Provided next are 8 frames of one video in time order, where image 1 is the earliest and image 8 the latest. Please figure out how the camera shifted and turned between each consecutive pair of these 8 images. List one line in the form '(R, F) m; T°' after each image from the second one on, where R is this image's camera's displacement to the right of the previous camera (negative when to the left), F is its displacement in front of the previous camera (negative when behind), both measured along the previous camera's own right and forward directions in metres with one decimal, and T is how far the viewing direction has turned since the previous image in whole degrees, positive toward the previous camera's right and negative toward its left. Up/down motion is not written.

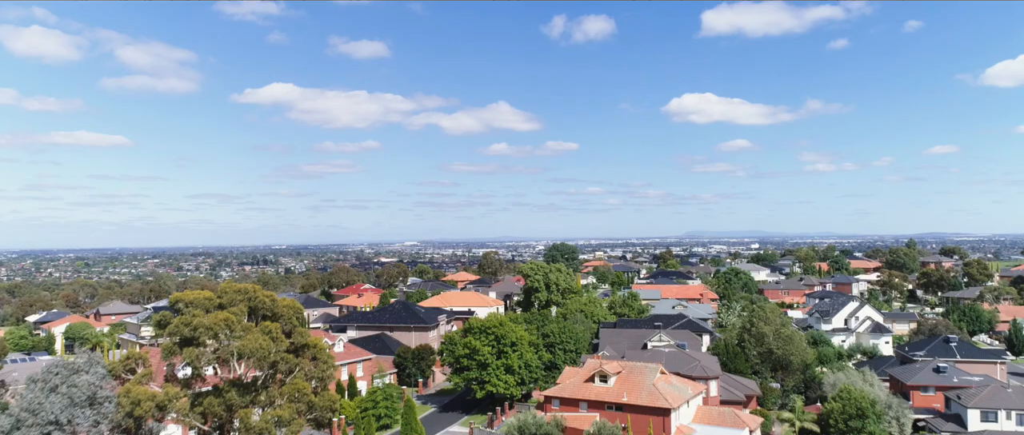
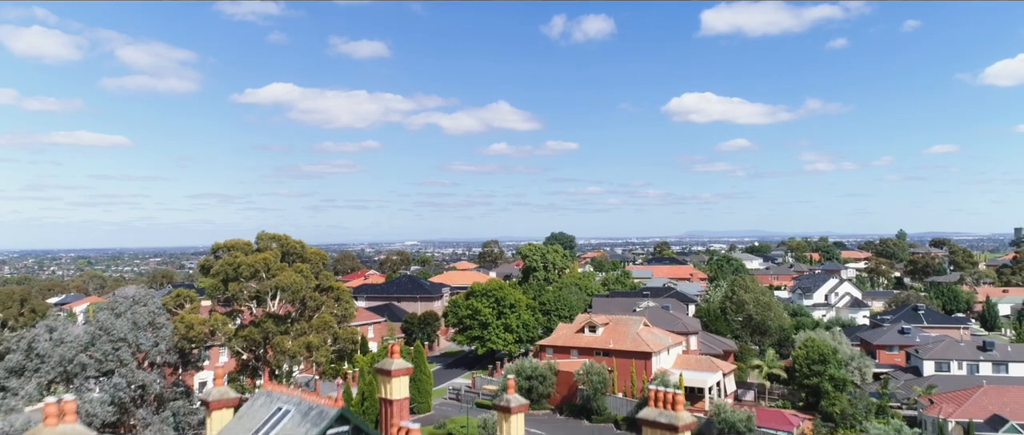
(+0.1, -4.0) m; 0°
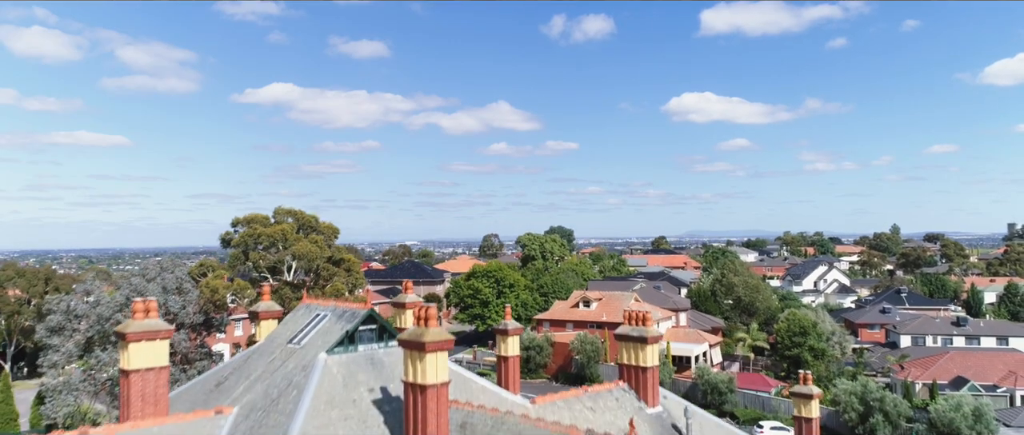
(+0.1, -2.4) m; 0°
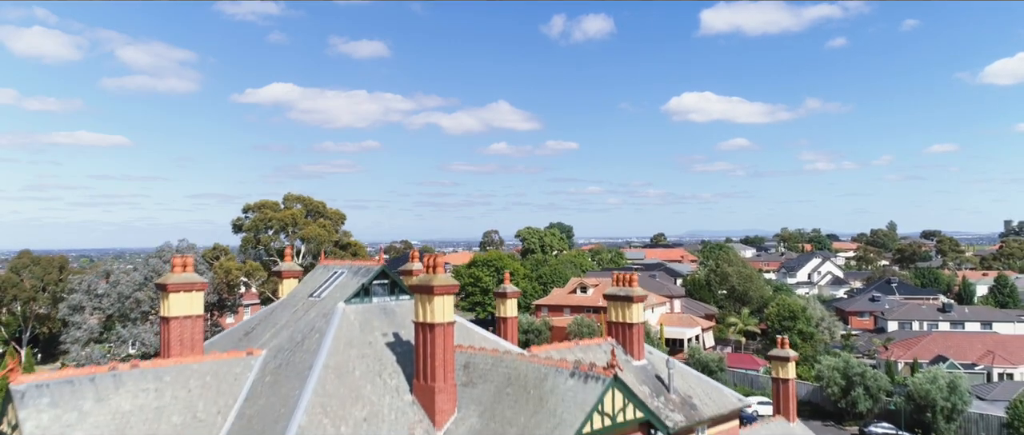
(0.0, -1.4) m; 0°
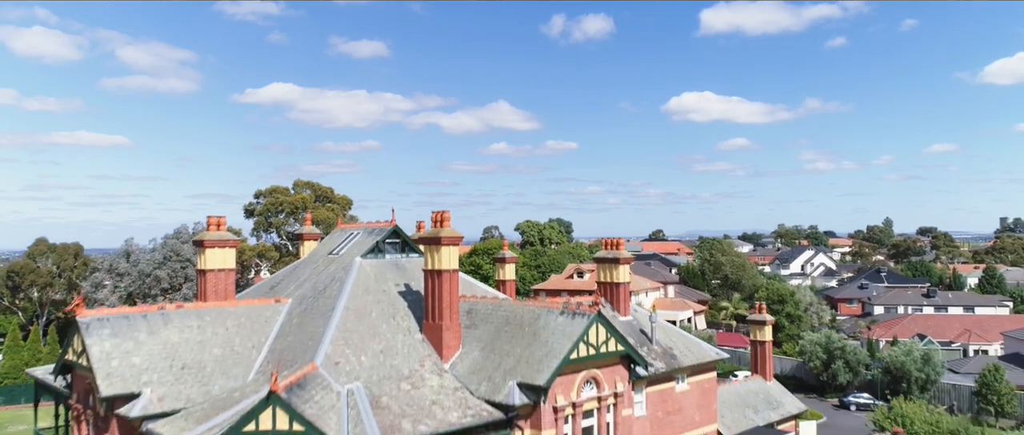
(0.0, -1.7) m; 0°
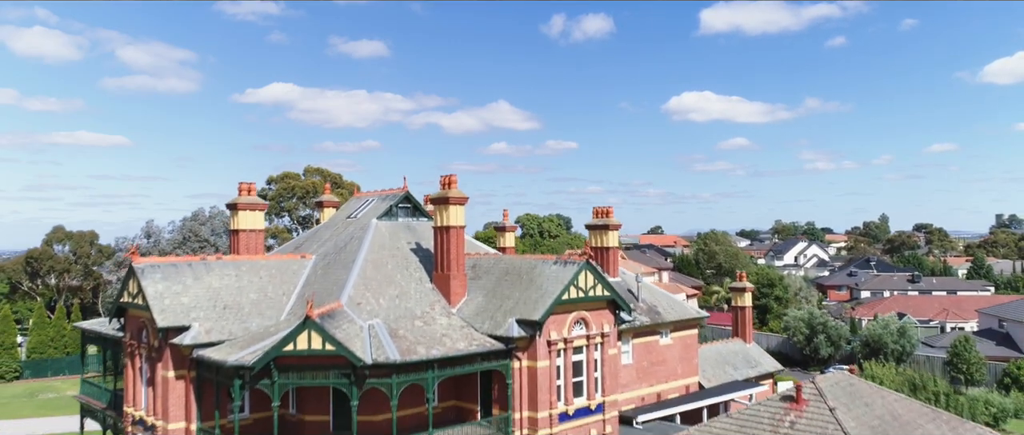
(0.0, -1.8) m; 0°
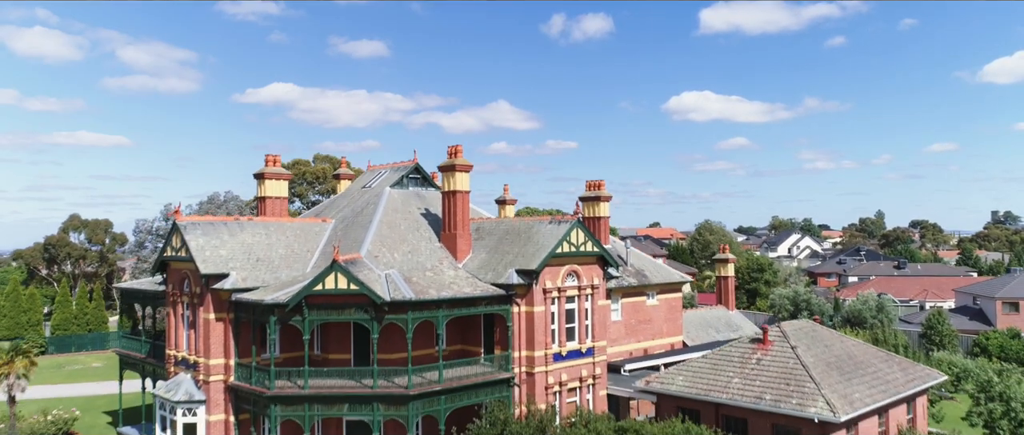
(0.0, -1.8) m; 0°
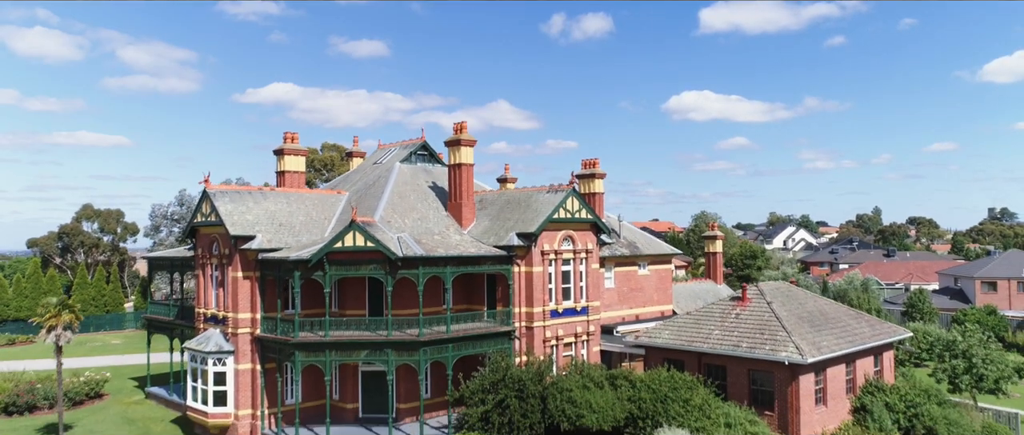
(0.0, -1.5) m; 0°
